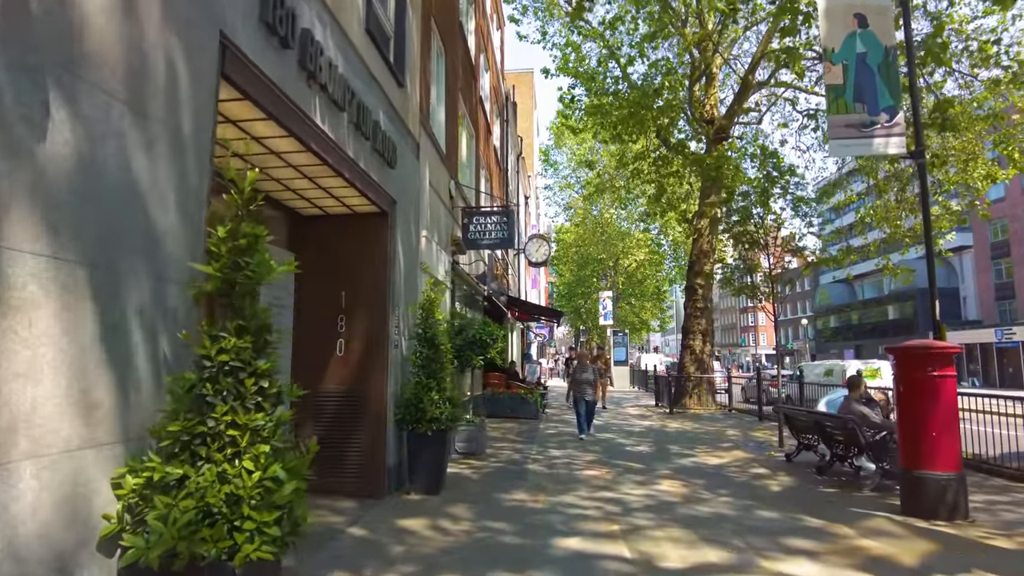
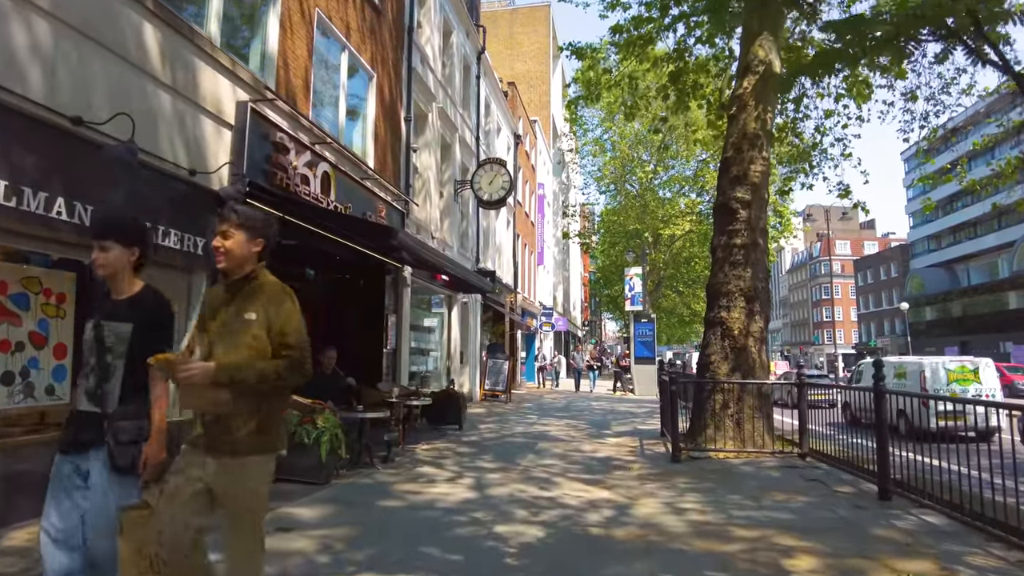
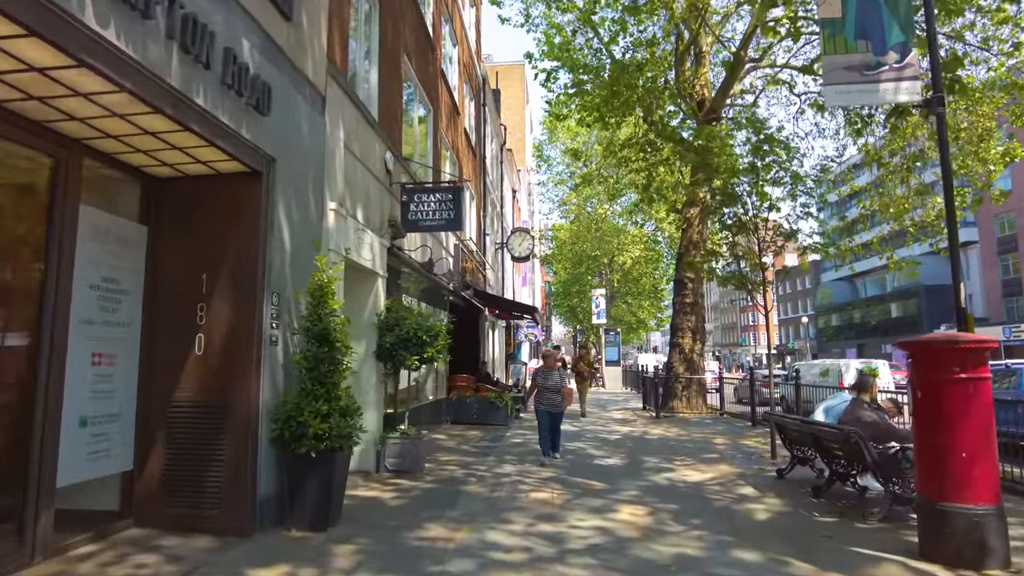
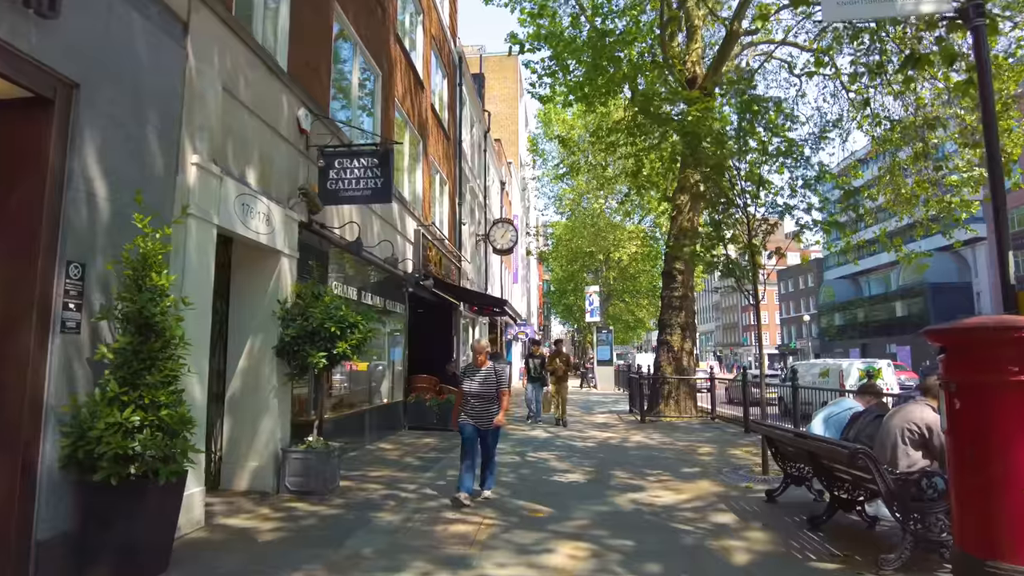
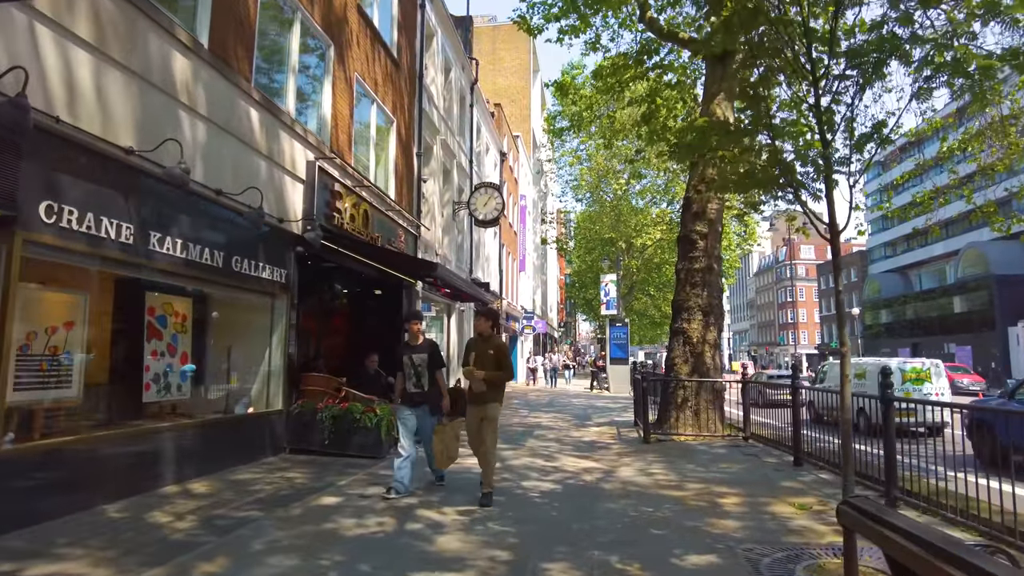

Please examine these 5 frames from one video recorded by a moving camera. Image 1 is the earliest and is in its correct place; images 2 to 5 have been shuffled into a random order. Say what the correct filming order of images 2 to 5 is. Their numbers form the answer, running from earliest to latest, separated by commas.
3, 4, 5, 2
